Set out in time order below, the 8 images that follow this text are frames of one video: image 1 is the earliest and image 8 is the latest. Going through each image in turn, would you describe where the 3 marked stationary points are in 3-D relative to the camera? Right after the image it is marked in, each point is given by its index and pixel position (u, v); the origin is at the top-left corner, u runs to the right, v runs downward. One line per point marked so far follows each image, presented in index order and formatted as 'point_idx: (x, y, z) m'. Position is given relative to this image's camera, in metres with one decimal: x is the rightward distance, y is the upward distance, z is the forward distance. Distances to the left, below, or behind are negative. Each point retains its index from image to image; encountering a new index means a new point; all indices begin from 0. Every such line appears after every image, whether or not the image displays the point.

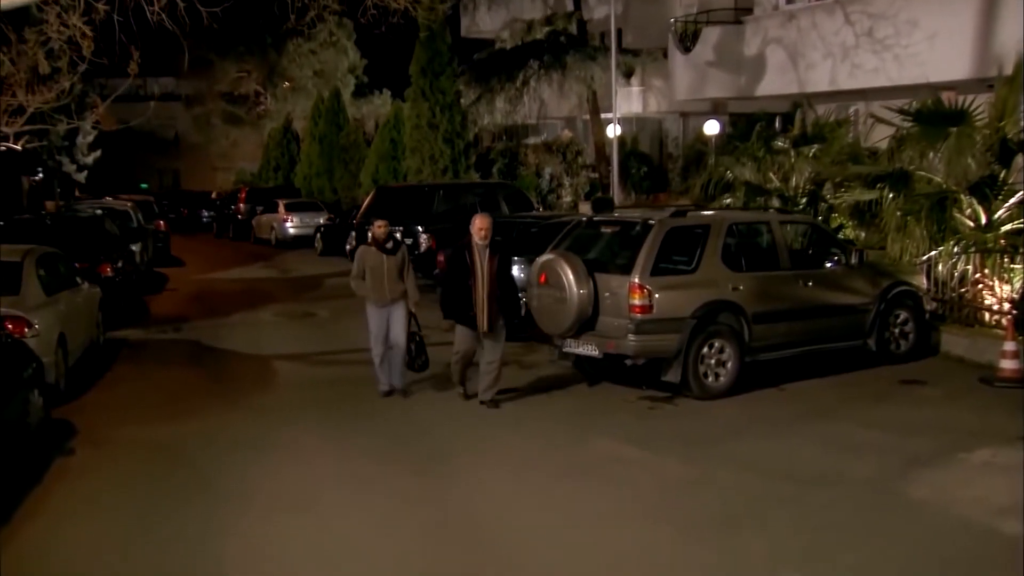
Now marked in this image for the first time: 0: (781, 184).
0: (+4.1, +1.7, +16.4) m
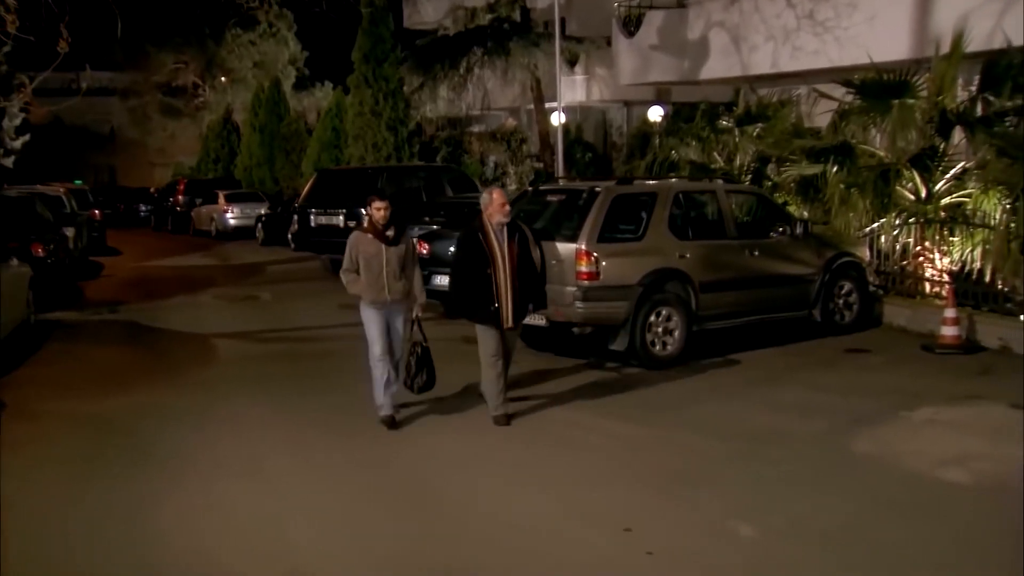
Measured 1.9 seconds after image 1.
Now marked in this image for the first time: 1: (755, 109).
0: (+3.5, +2.0, +16.7) m
1: (+4.0, +2.9, +16.8) m
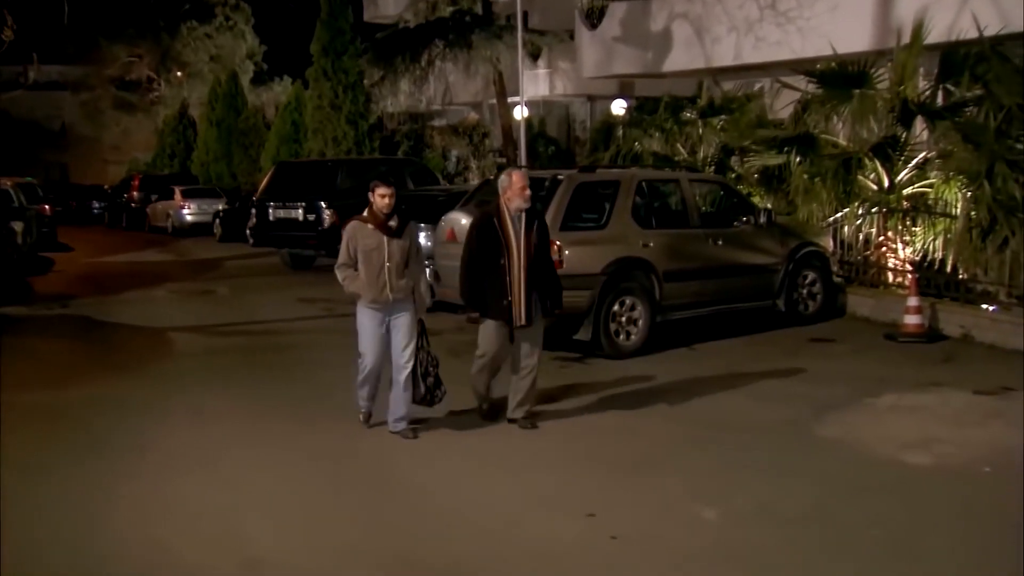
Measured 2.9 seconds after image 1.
0: (+2.9, +2.1, +16.6) m
1: (+3.4, +3.0, +16.8) m
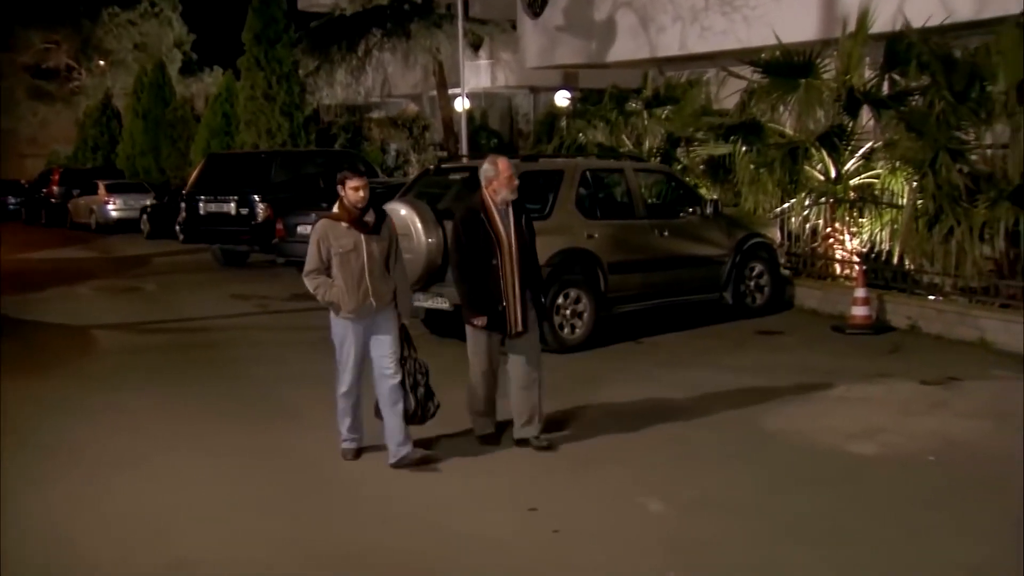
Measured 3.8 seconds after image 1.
0: (+2.0, +2.2, +16.4) m
1: (+2.5, +3.1, +16.5) m
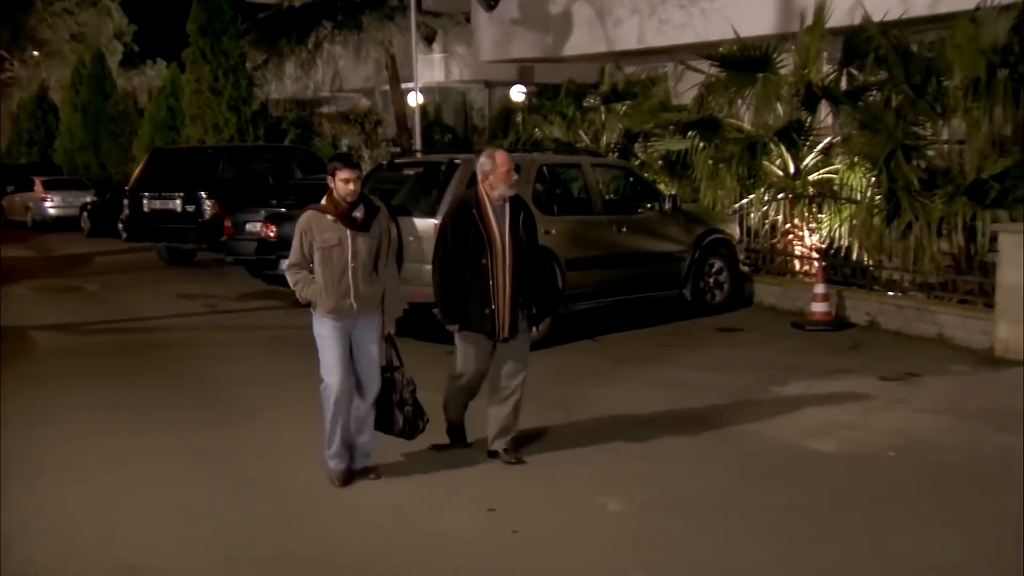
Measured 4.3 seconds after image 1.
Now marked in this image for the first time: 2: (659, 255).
0: (+1.3, +2.2, +16.2) m
1: (+1.8, +3.1, +16.4) m
2: (+1.7, +0.4, +12.1) m
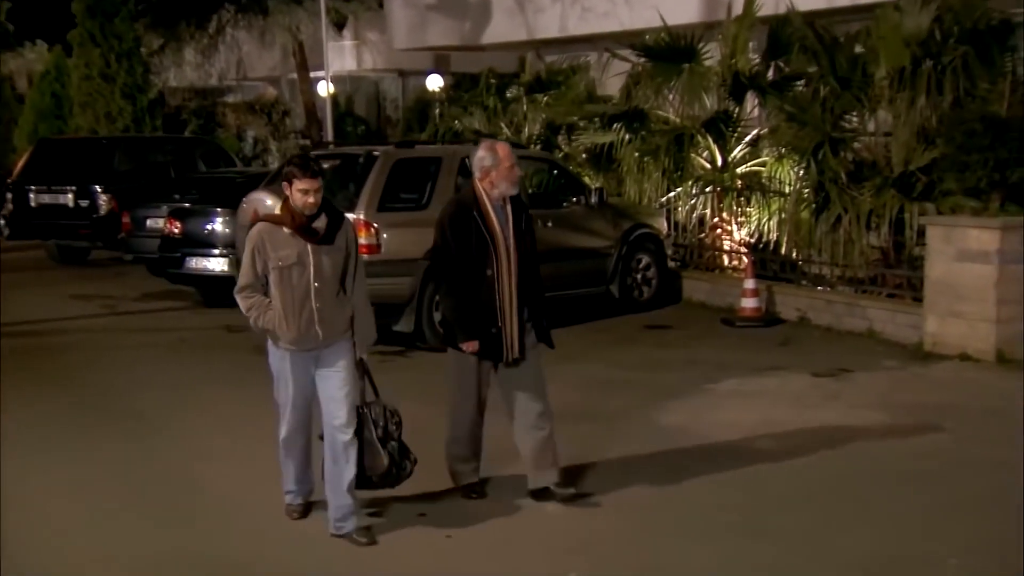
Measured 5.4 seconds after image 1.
0: (0.0, +2.3, +15.7) m
1: (+0.5, +3.2, +15.9) m
2: (+0.8, +0.4, +11.6) m
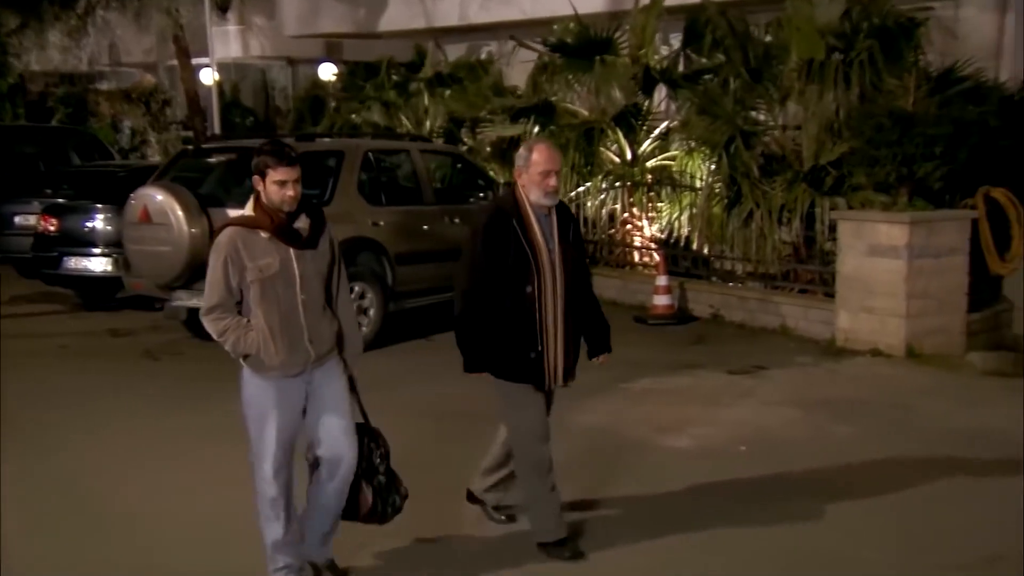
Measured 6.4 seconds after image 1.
0: (-1.5, +2.3, +15.1) m
1: (-1.1, +3.2, +15.3) m
2: (-0.2, +0.4, +11.1) m
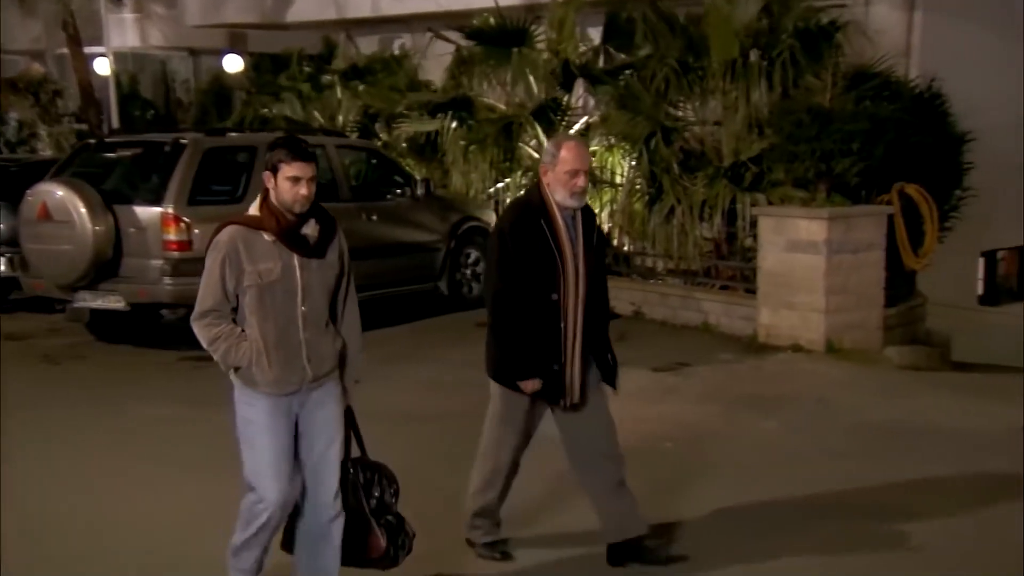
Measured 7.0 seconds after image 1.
0: (-2.7, +2.3, +14.6) m
1: (-2.3, +3.2, +14.9) m
2: (-1.0, +0.4, +10.8) m
